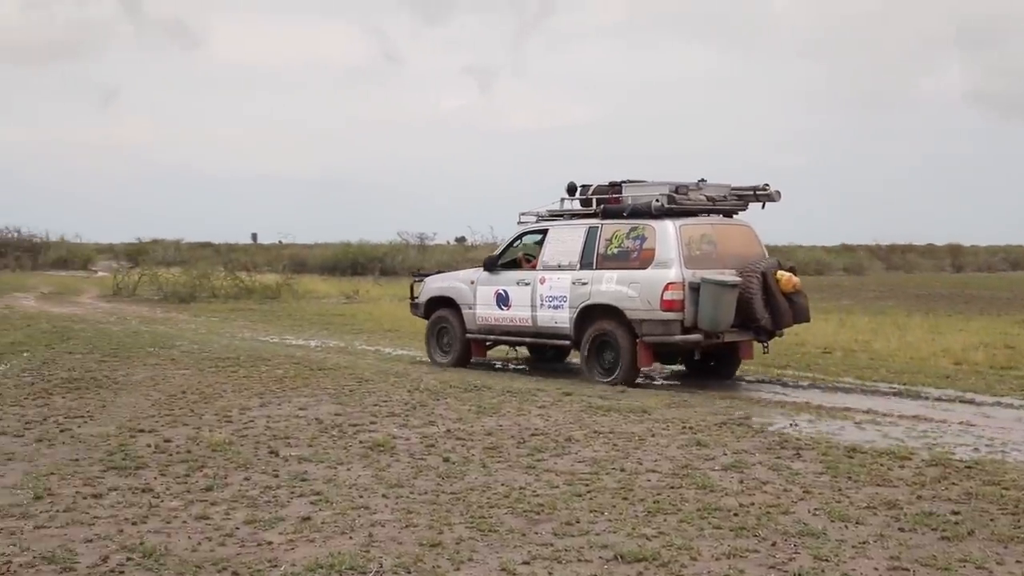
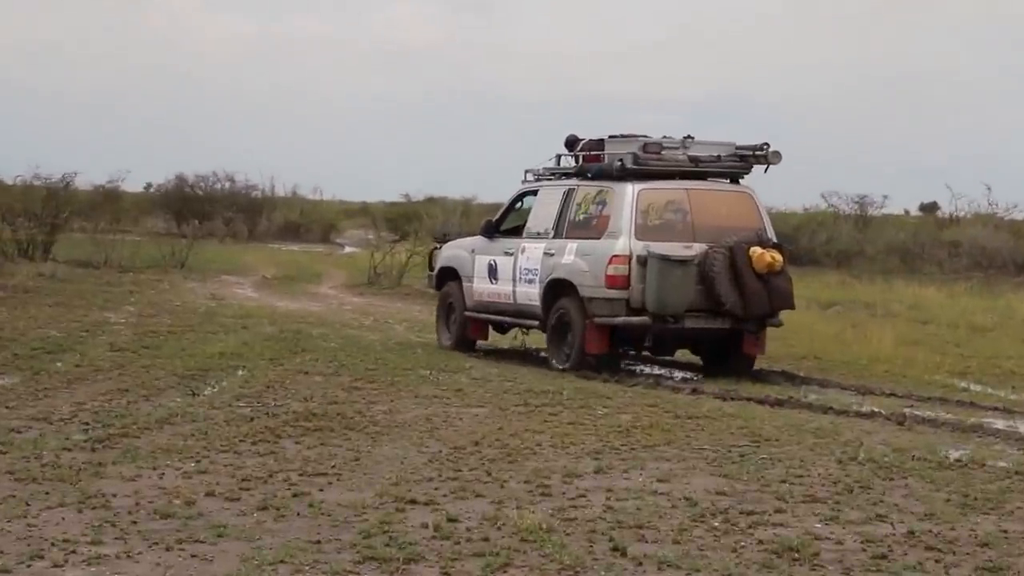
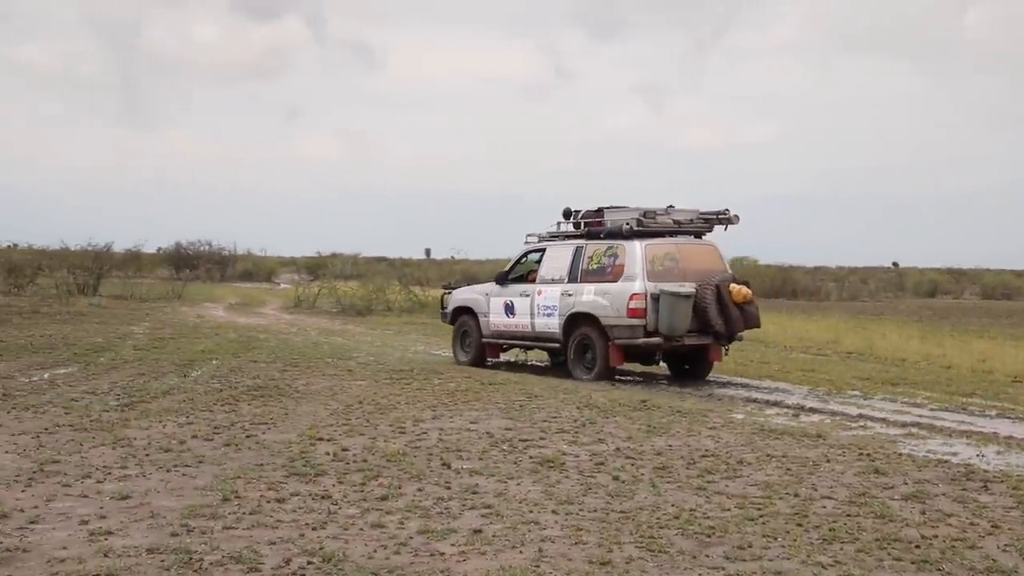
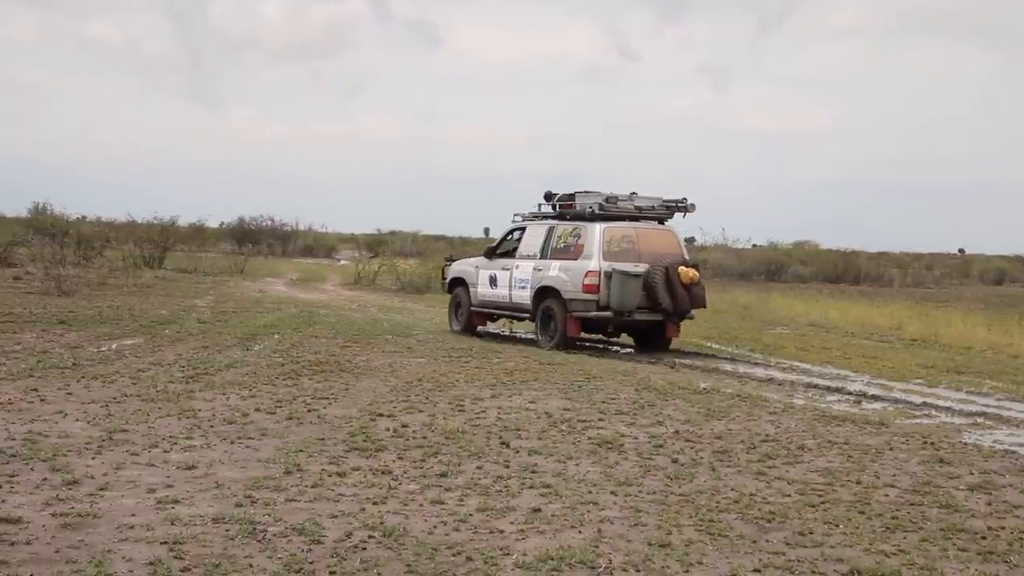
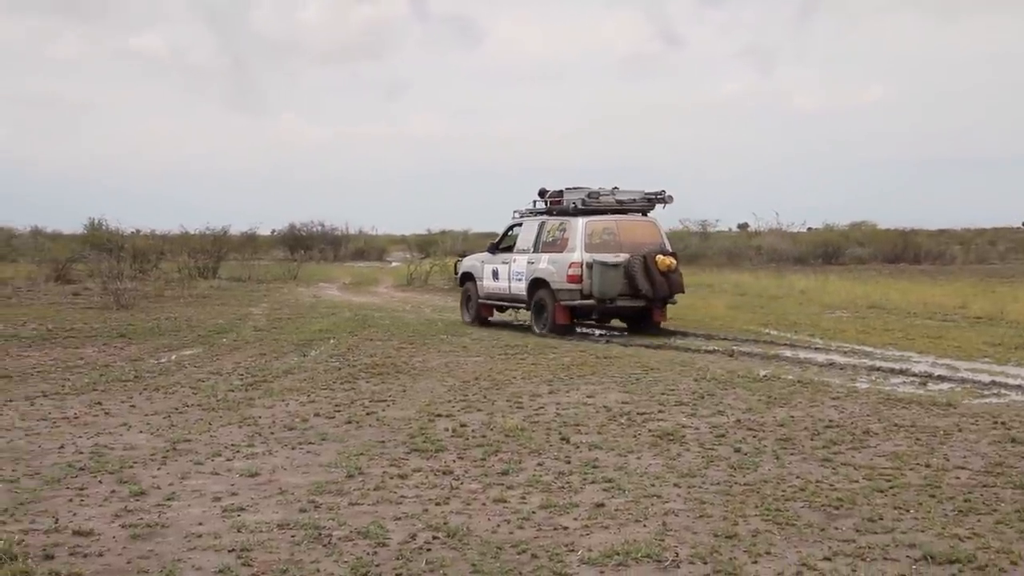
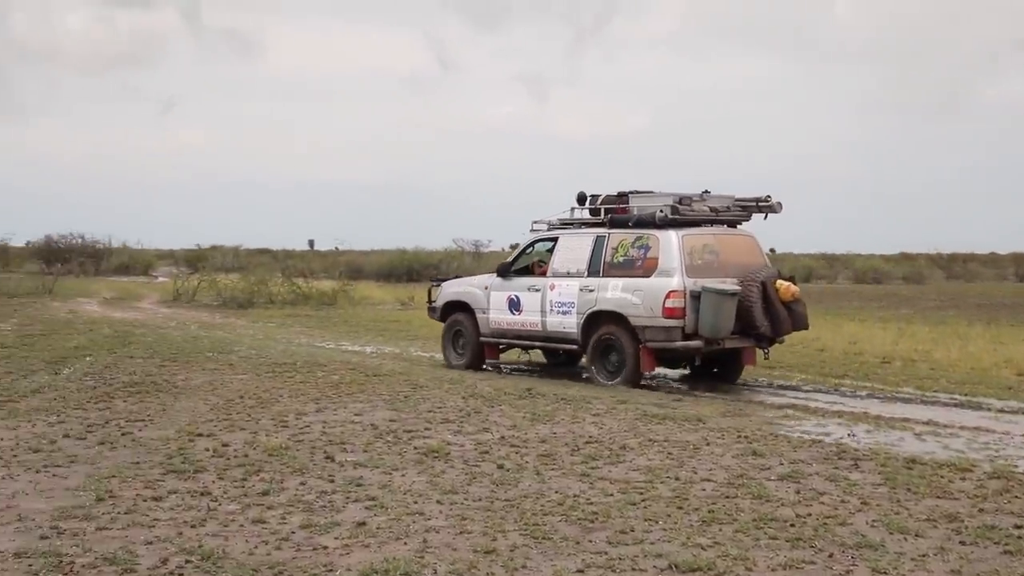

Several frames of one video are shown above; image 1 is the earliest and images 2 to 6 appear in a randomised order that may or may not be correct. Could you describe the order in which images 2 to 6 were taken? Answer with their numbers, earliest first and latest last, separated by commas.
6, 3, 4, 5, 2
